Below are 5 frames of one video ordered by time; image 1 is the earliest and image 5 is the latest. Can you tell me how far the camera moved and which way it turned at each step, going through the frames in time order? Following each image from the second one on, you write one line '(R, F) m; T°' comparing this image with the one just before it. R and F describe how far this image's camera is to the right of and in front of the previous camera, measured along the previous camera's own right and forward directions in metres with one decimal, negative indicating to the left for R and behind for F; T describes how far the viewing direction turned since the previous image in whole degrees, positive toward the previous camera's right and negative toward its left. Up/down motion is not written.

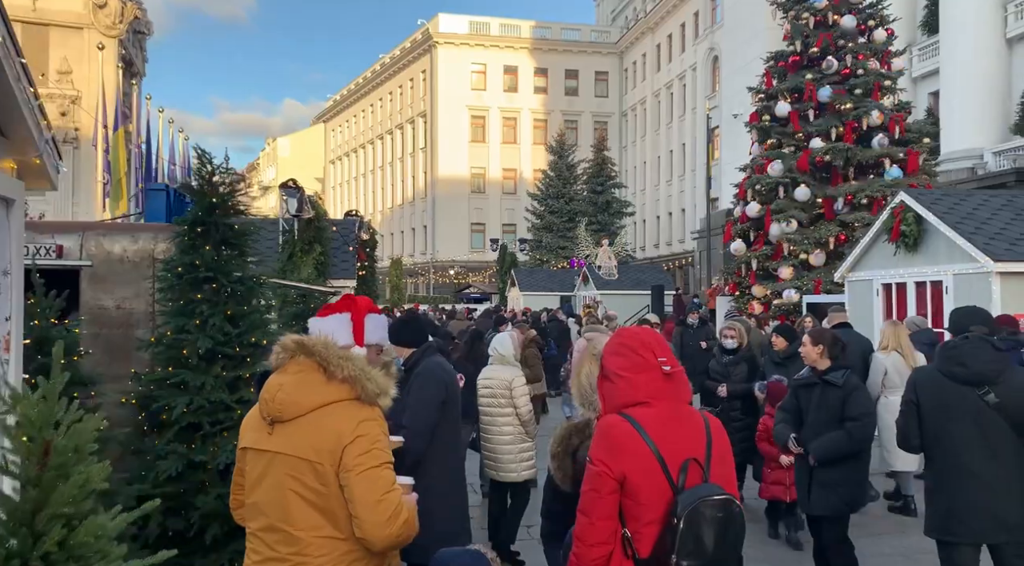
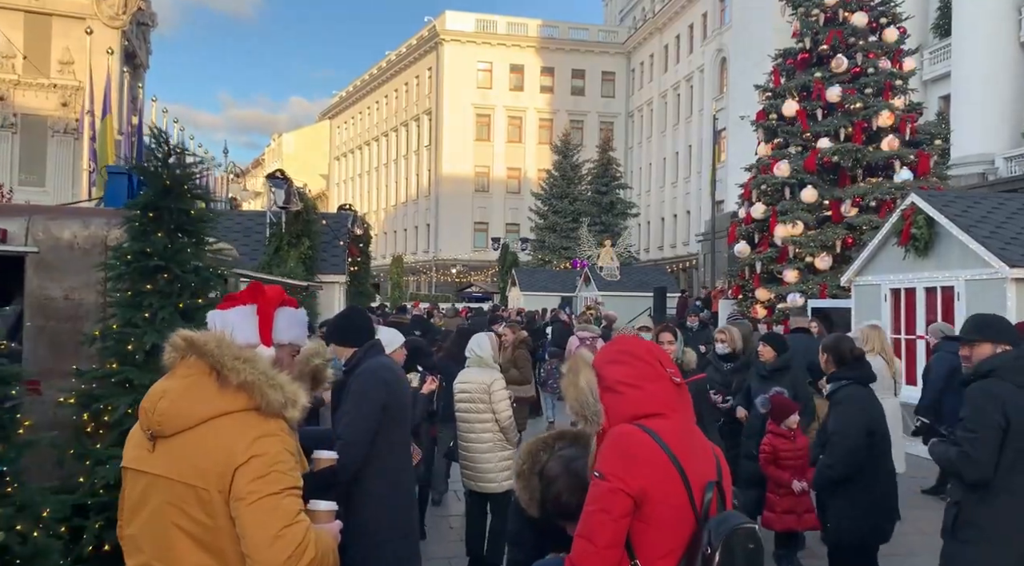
(+0.1, +0.5) m; 0°
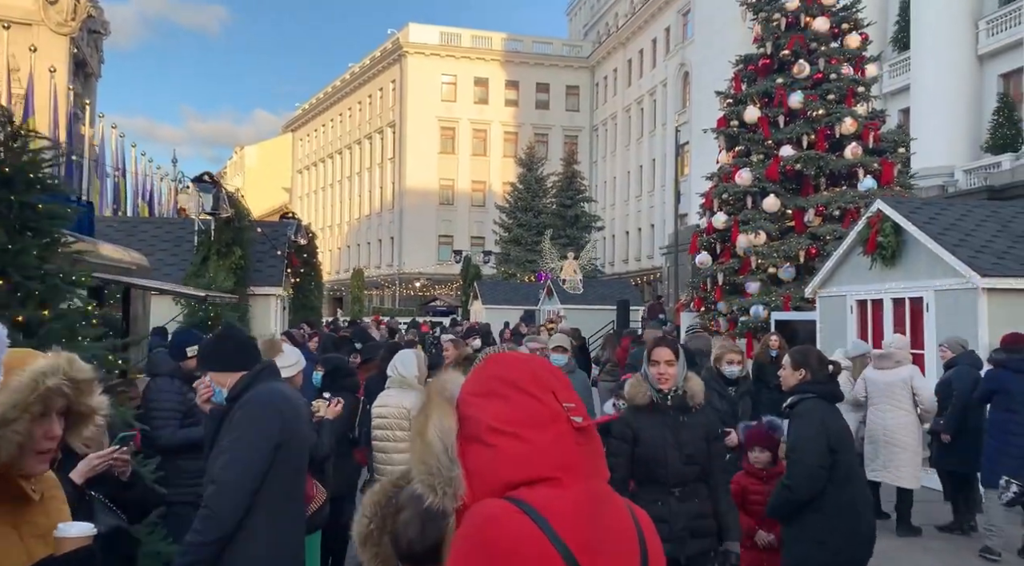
(+0.3, +0.8) m; +2°
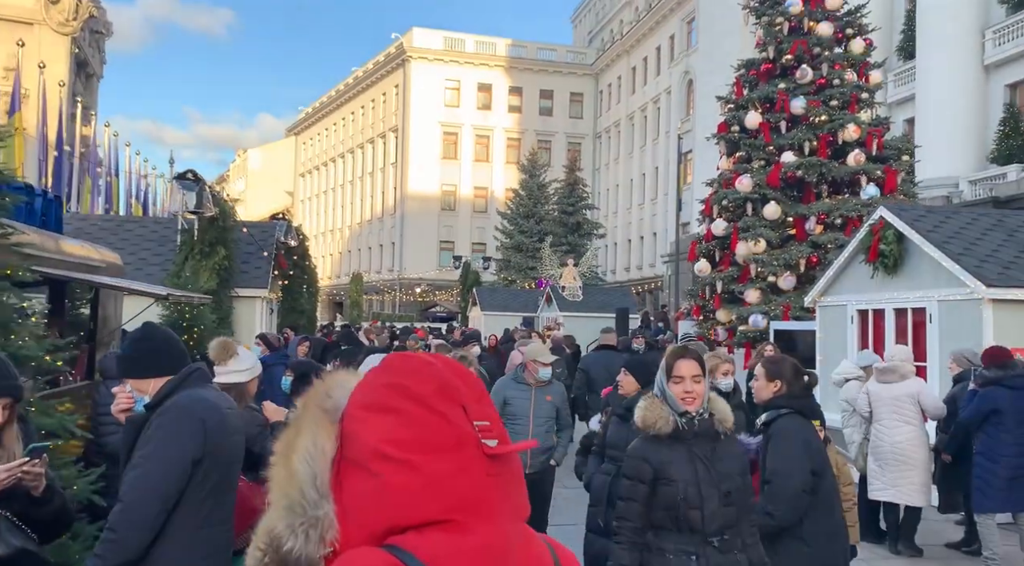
(+0.1, +0.4) m; 0°
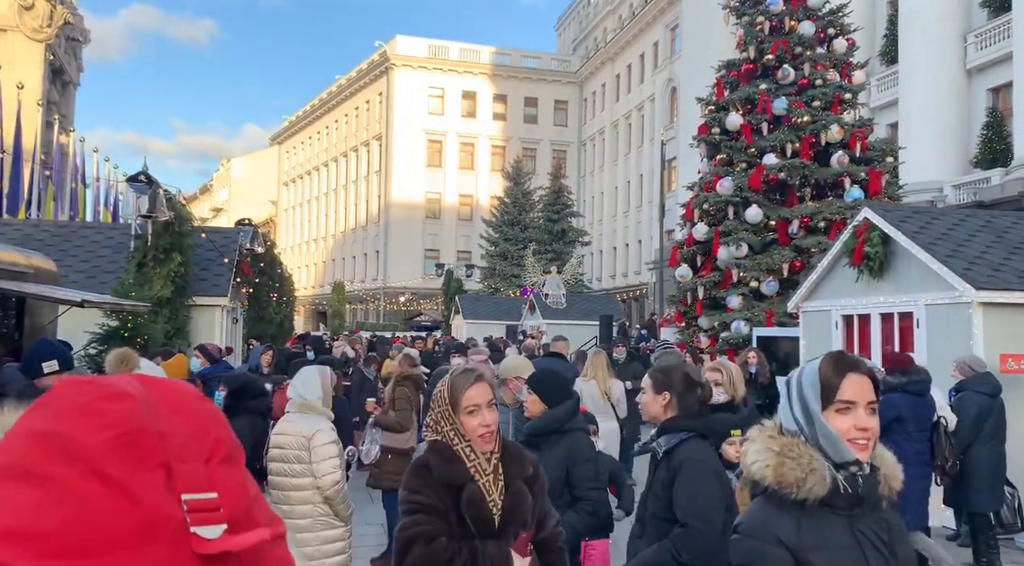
(+0.2, +0.5) m; +1°
